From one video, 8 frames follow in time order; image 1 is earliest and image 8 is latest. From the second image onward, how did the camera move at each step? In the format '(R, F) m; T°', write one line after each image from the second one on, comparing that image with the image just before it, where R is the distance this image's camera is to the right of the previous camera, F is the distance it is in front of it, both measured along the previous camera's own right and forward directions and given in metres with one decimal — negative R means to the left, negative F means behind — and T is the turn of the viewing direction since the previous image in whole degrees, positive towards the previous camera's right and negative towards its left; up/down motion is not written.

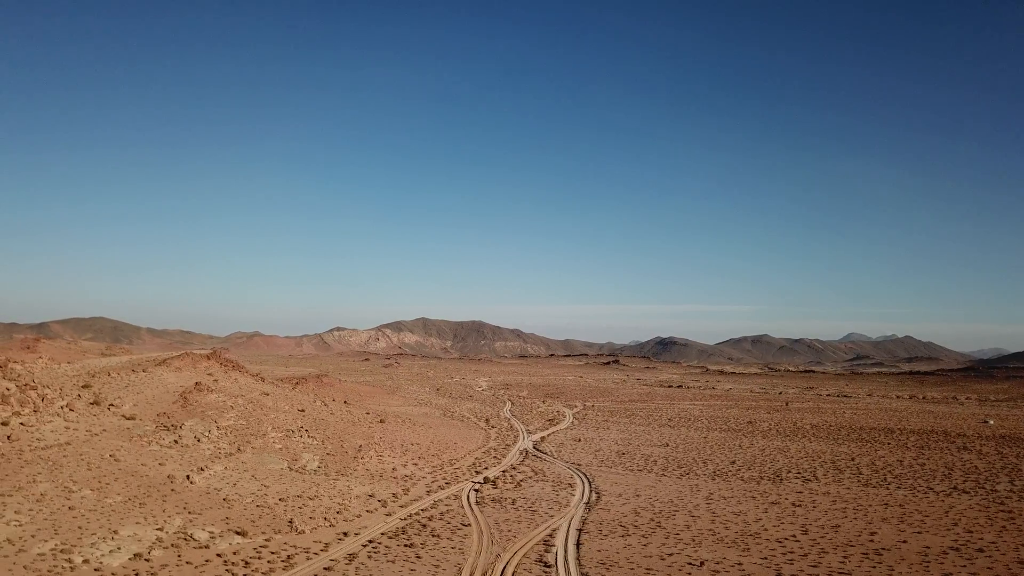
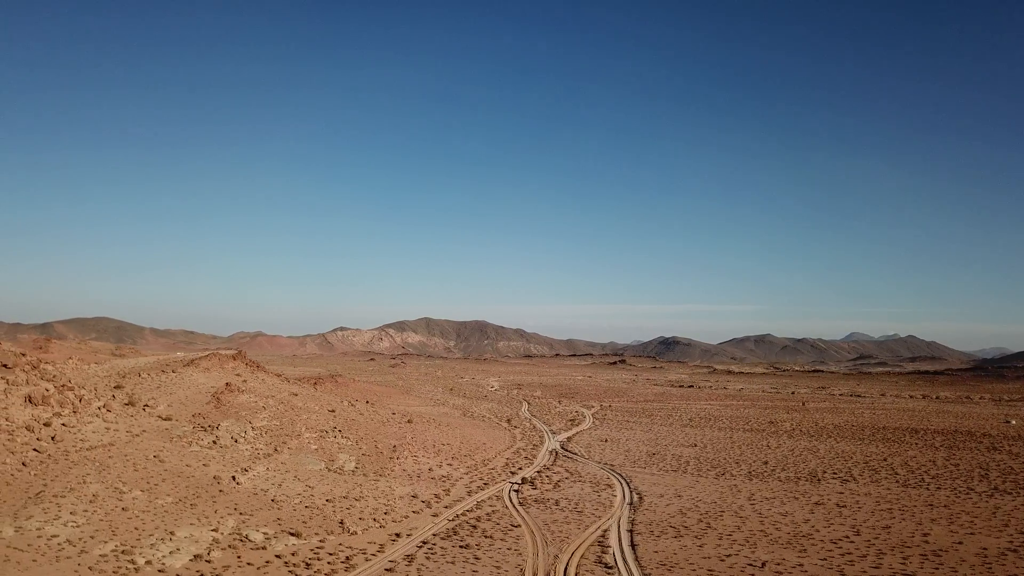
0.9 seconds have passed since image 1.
(-1.2, 0.0) m; 0°
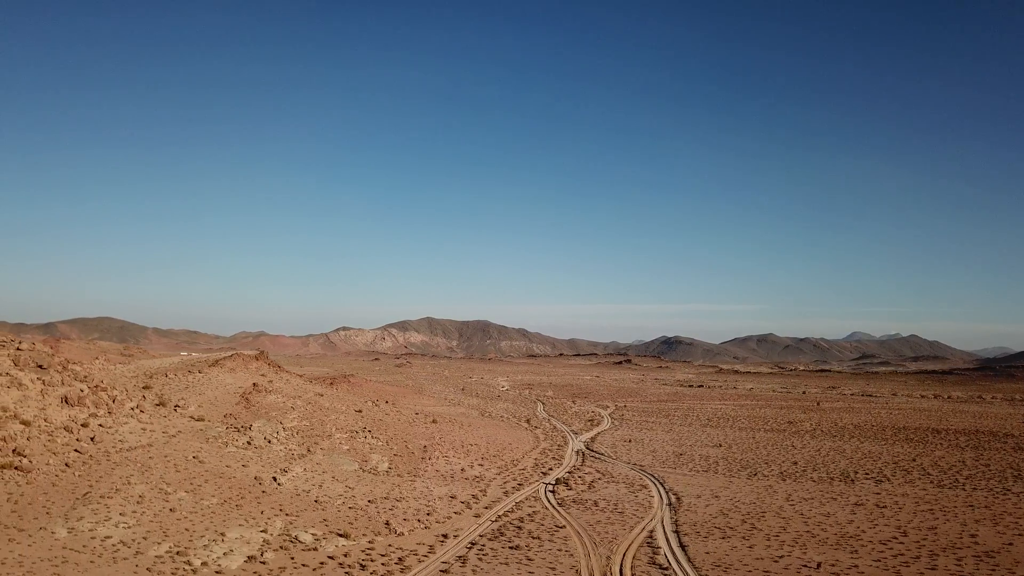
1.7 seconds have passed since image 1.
(-1.1, 0.0) m; 0°
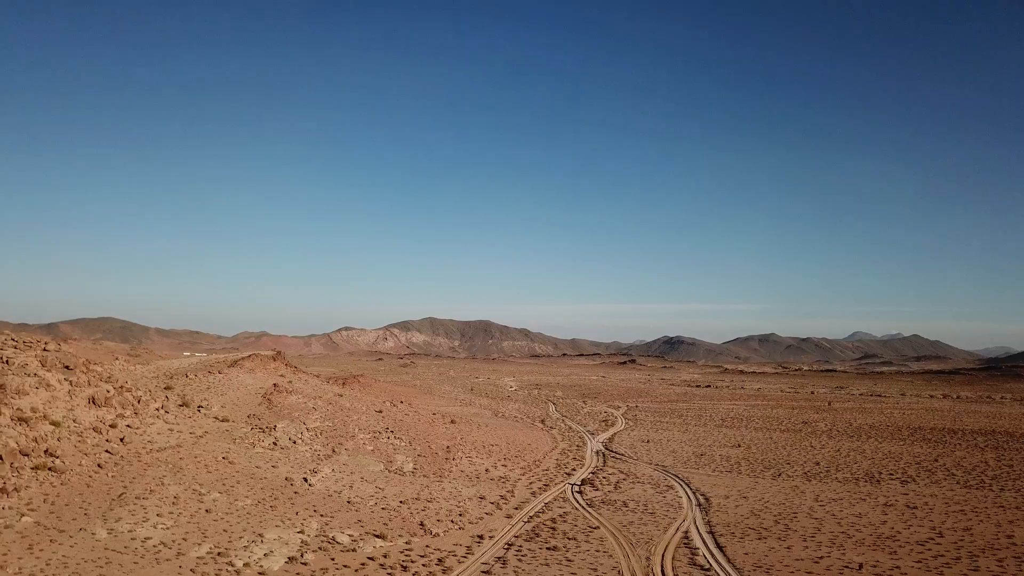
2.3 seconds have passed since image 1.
(-0.8, 0.0) m; 0°
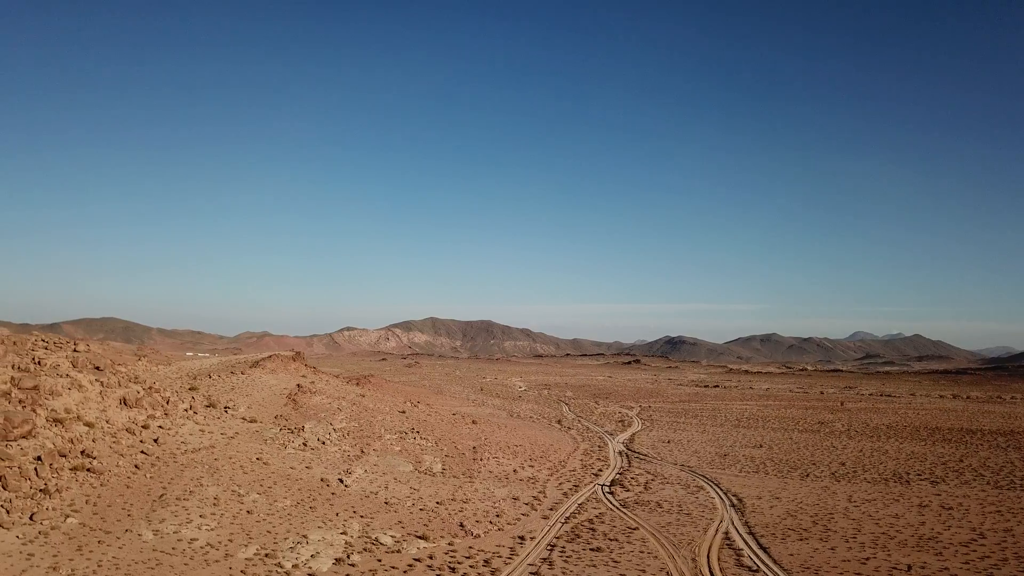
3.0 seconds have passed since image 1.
(-0.9, 0.0) m; 0°
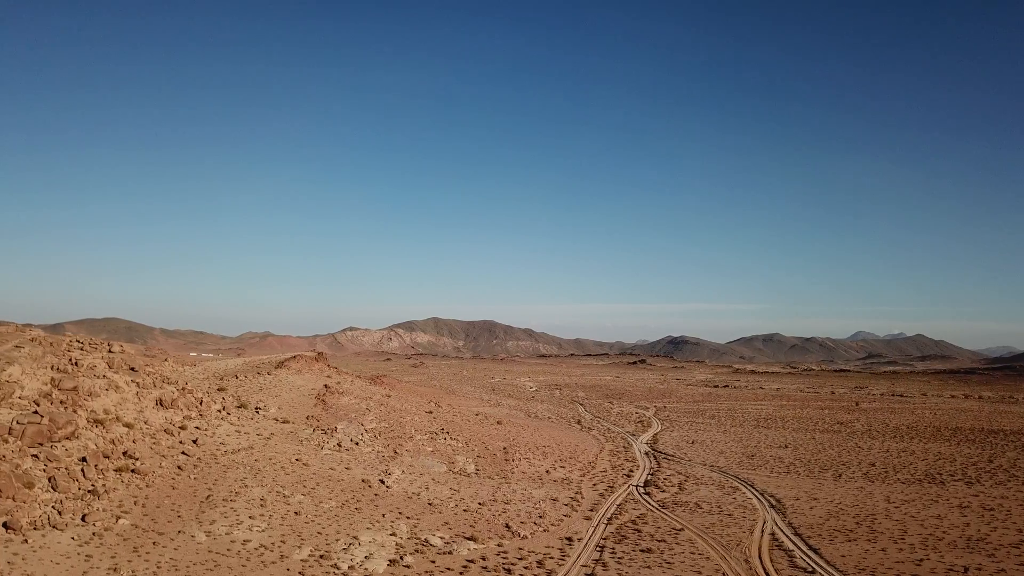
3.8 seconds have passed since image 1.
(-1.1, 0.0) m; 0°
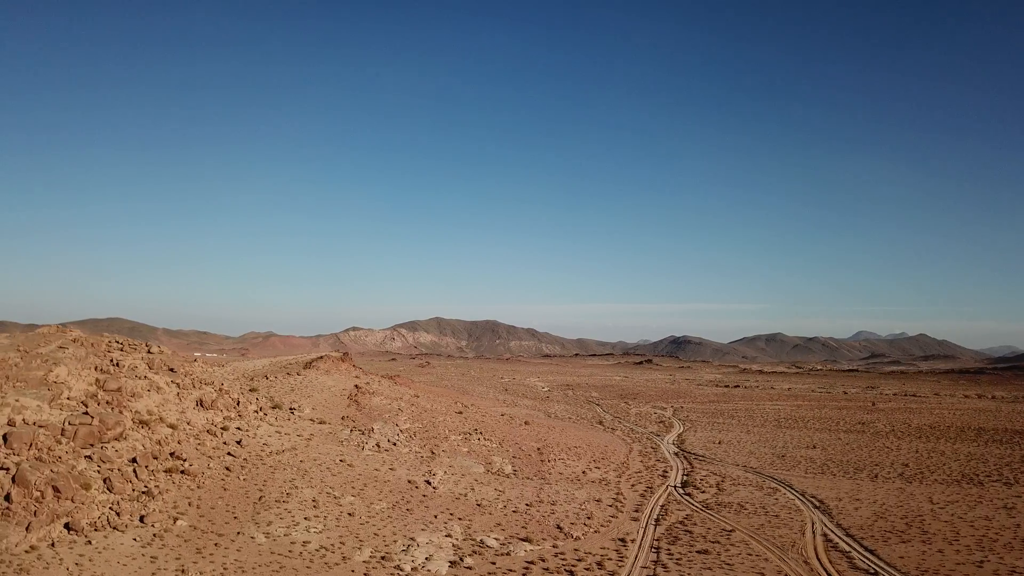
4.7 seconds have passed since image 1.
(-1.2, 0.0) m; 0°
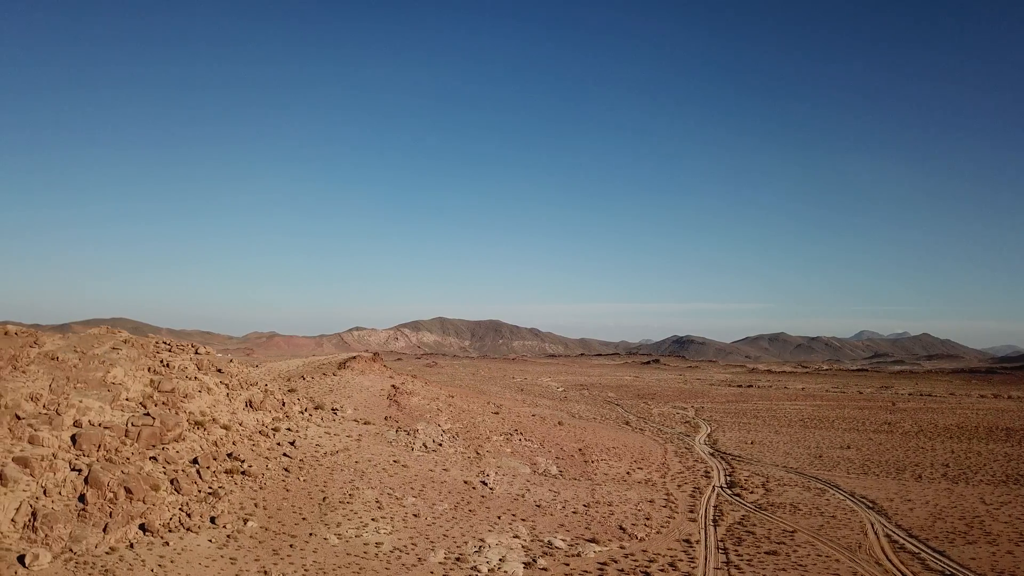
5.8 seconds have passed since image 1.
(-1.4, 0.0) m; 0°
